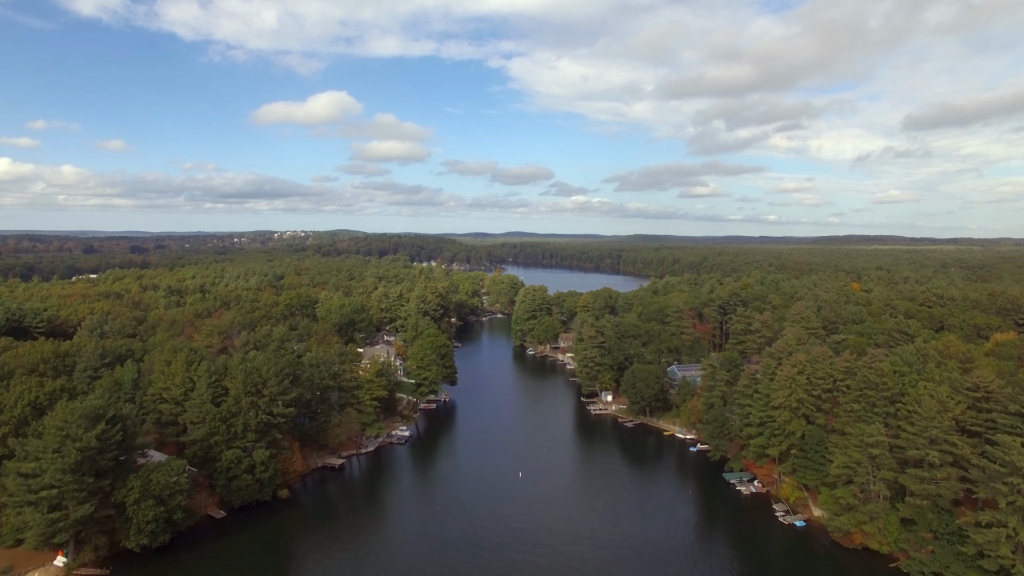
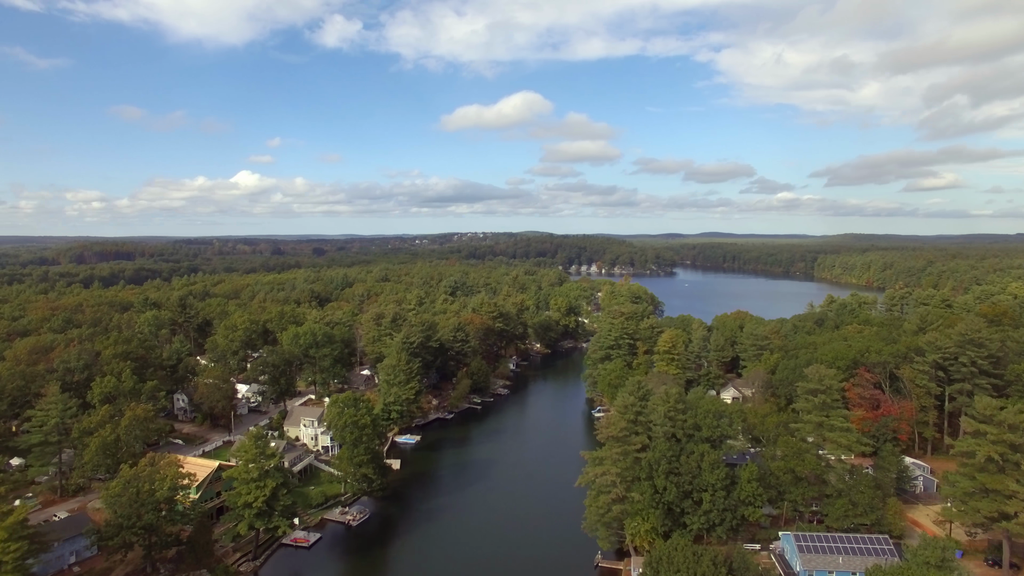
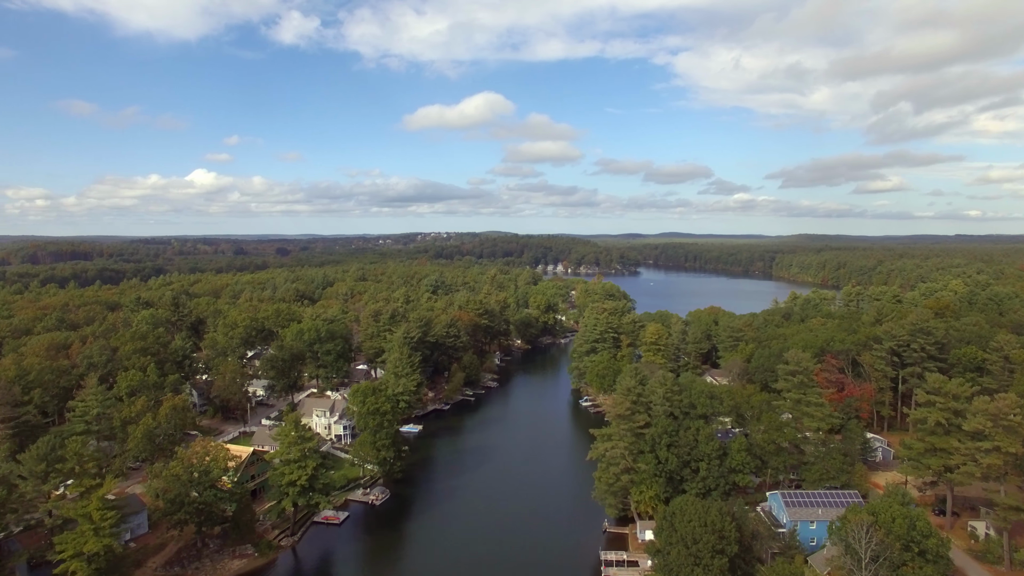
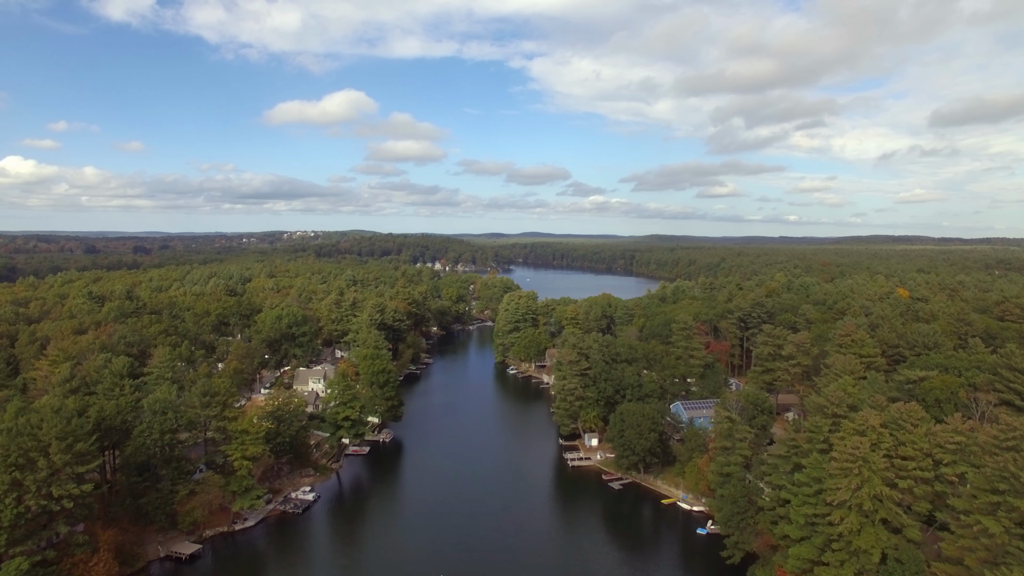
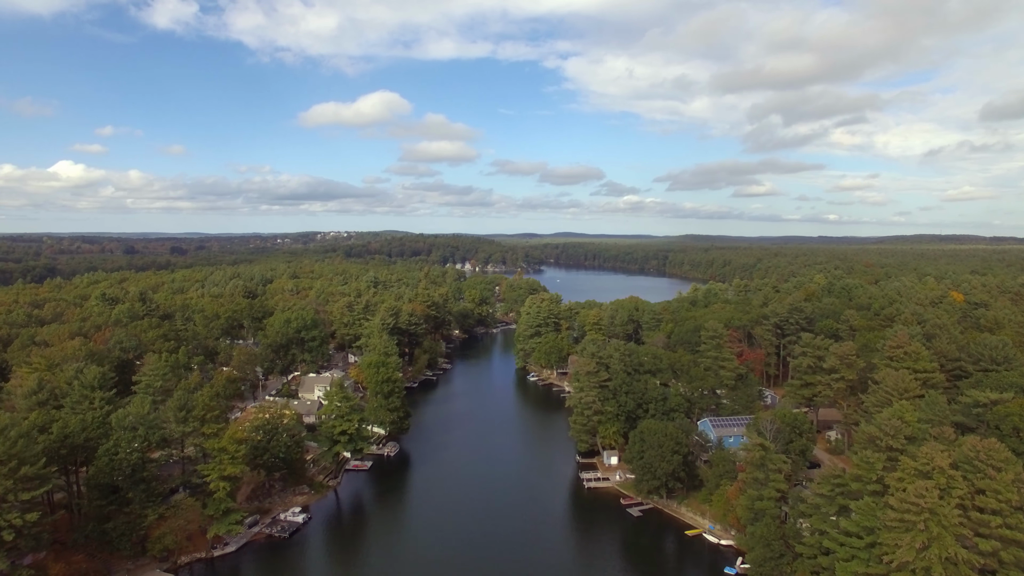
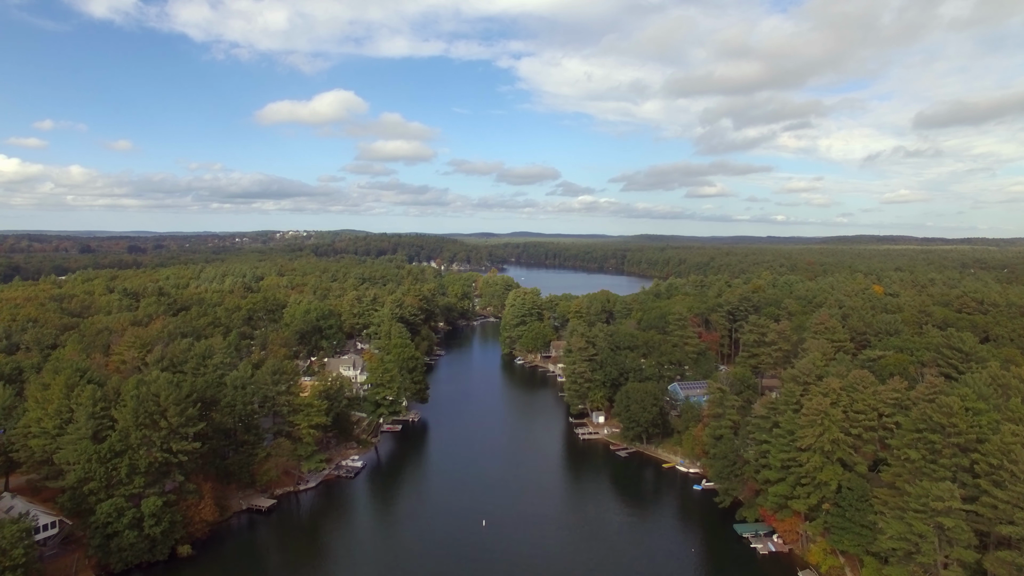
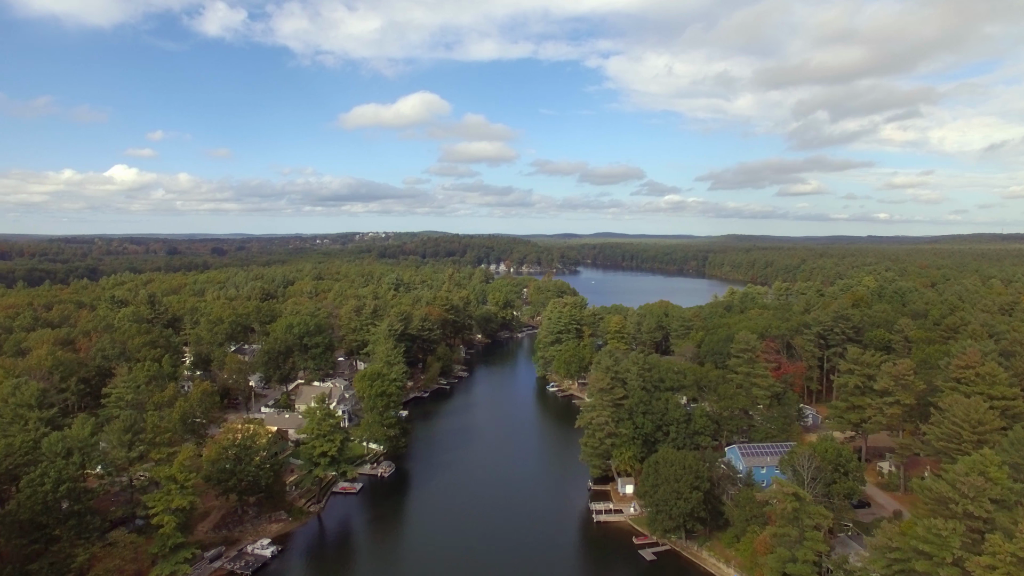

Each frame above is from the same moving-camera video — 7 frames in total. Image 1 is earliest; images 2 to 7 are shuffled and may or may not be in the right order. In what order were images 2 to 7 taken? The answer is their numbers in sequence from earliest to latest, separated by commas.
6, 4, 5, 7, 3, 2
